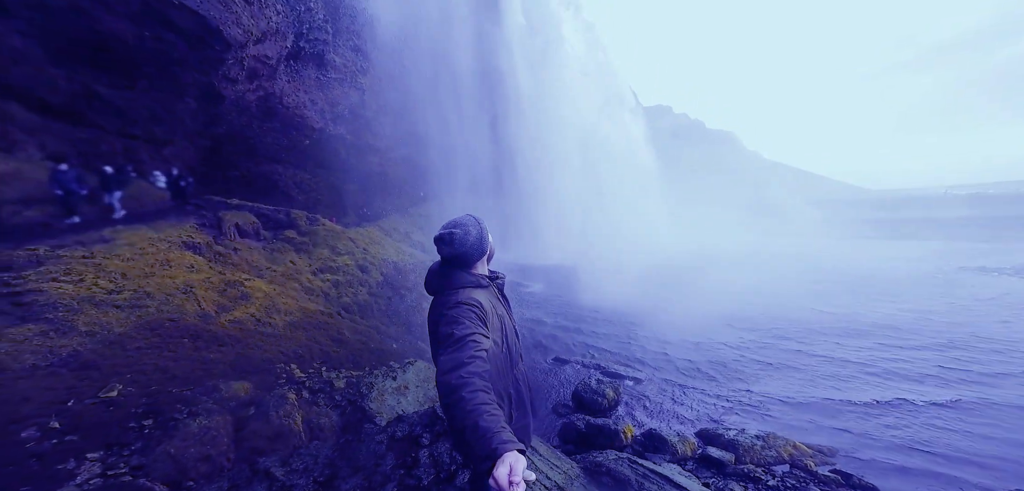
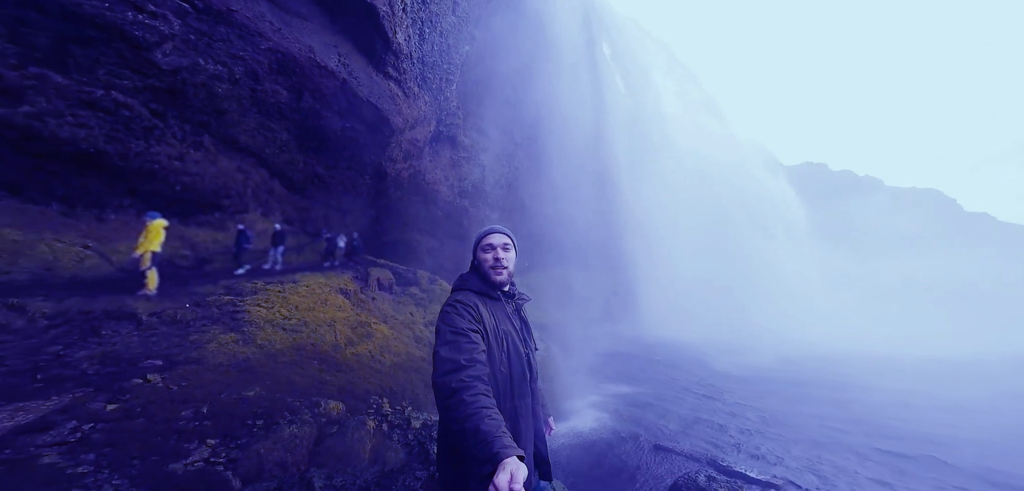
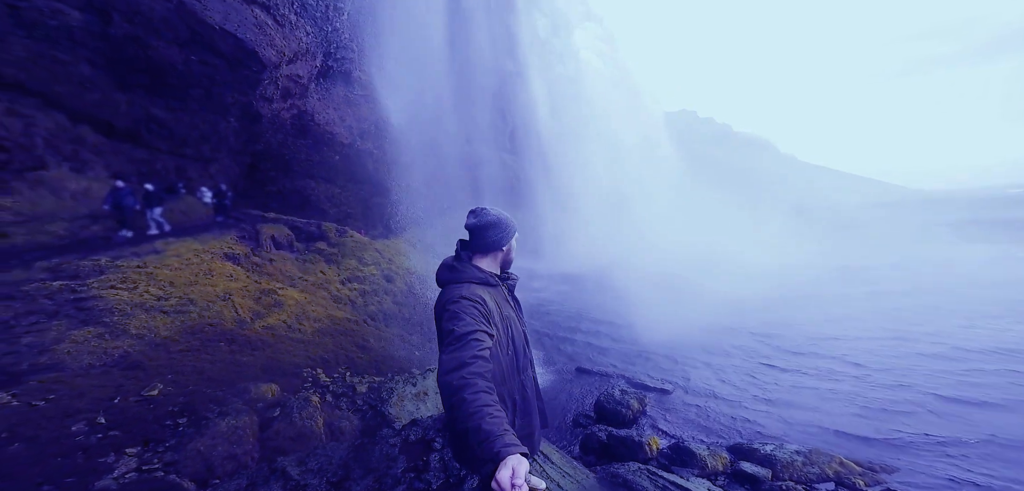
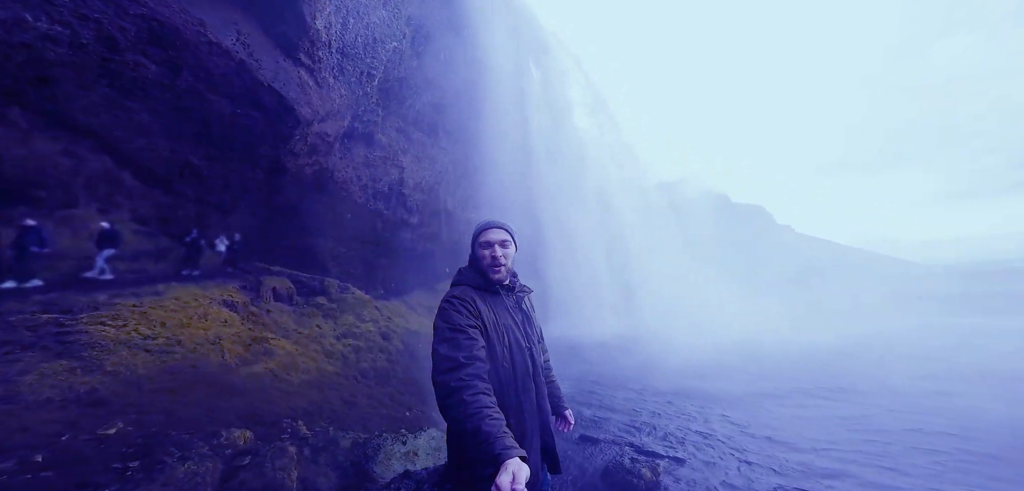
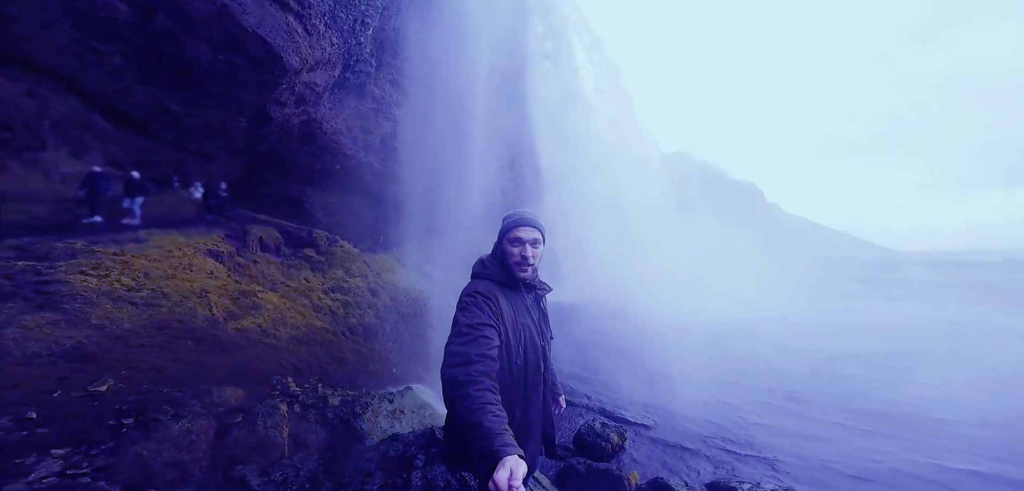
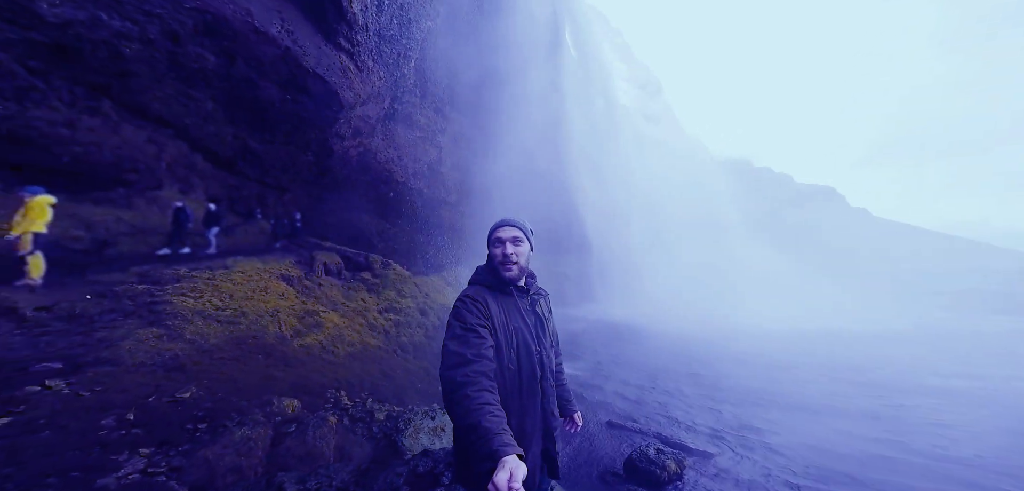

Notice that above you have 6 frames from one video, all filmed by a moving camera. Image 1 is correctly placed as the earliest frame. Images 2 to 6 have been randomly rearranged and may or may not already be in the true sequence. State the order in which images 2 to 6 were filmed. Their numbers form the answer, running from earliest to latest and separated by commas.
3, 5, 6, 2, 4
